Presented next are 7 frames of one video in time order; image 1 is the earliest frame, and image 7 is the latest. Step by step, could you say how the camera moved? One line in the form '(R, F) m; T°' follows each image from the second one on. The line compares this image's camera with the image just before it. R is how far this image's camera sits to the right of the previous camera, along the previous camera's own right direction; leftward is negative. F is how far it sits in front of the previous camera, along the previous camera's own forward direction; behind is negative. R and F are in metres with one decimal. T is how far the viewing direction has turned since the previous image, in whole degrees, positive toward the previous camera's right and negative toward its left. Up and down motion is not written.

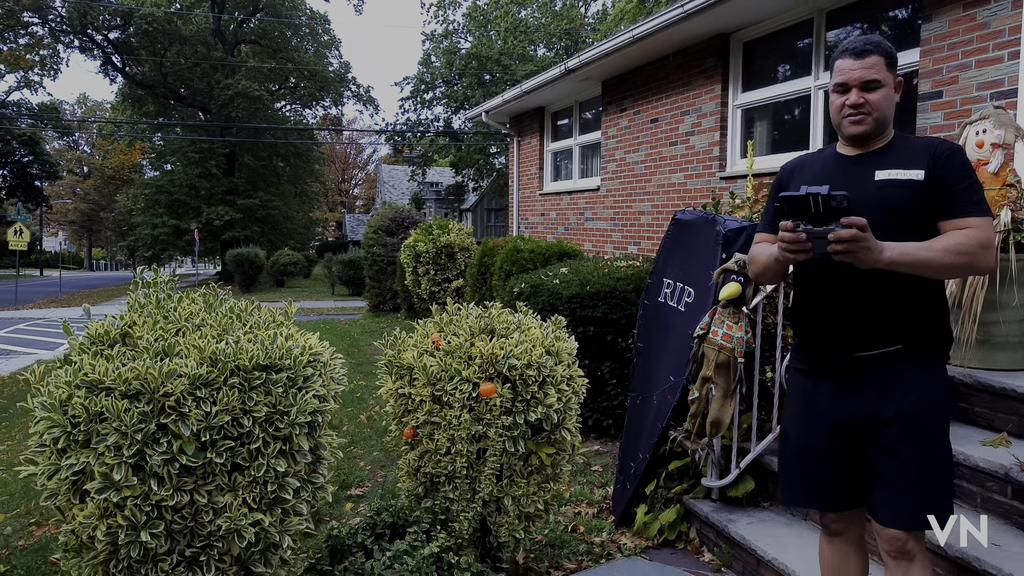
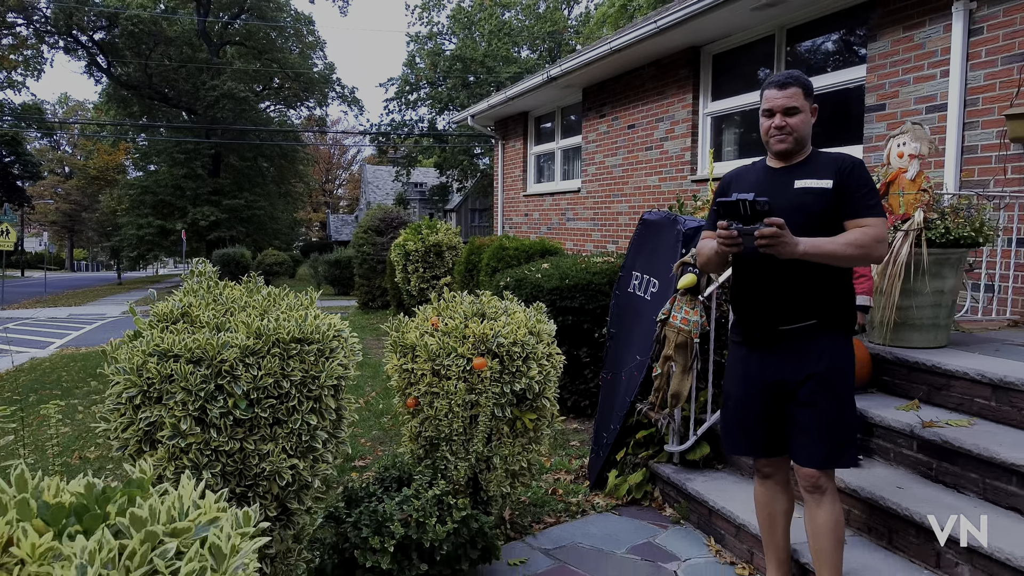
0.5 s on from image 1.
(0.0, -0.4) m; +1°
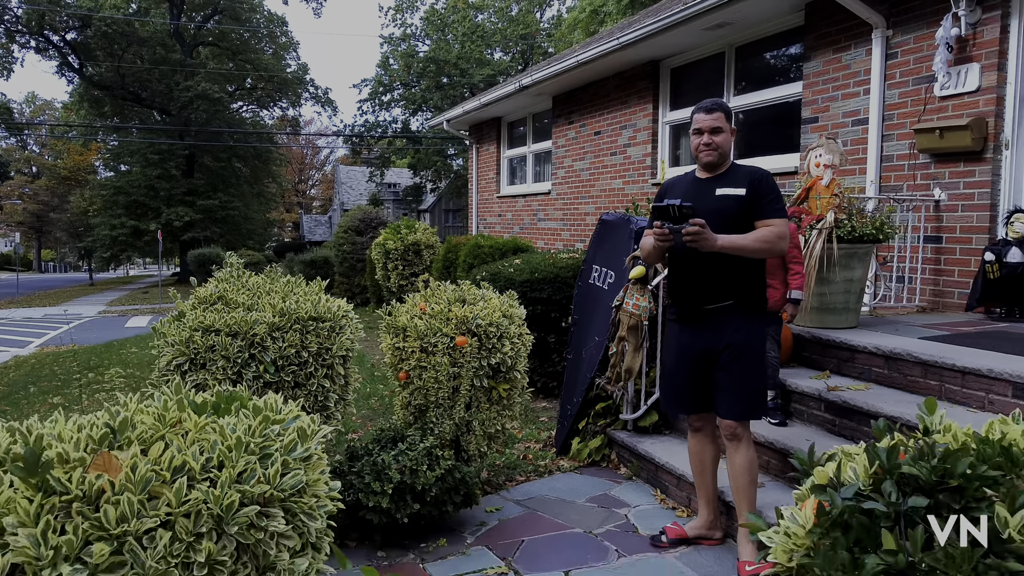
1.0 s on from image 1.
(0.0, -0.5) m; +2°
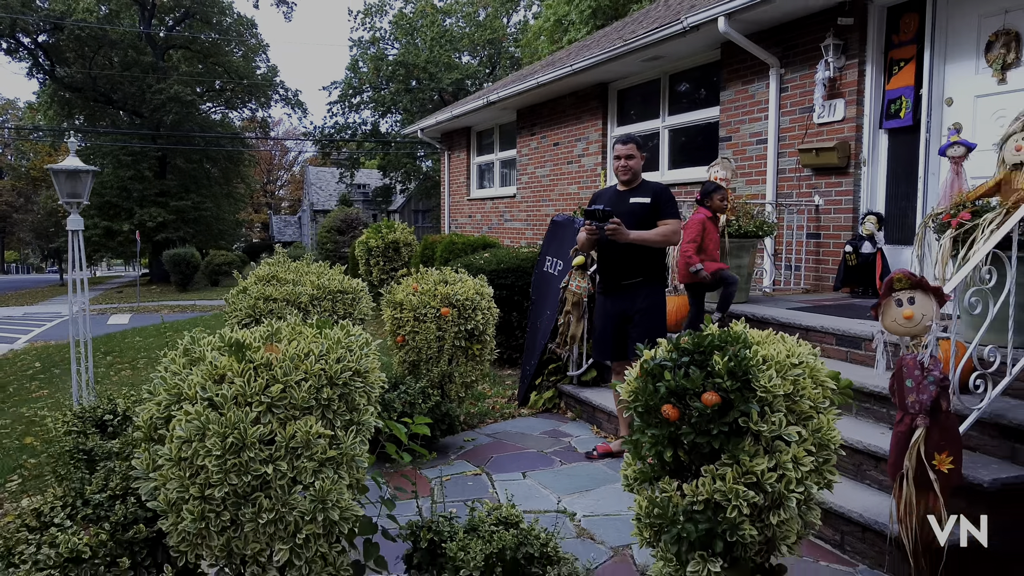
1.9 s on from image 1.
(0.0, -1.1) m; +2°
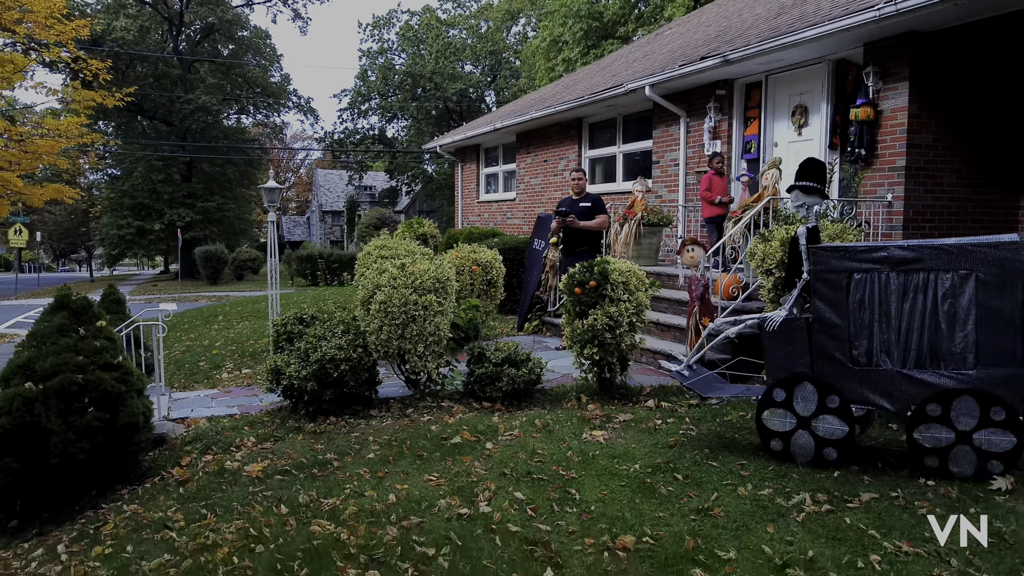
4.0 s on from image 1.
(0.0, -3.2) m; 0°
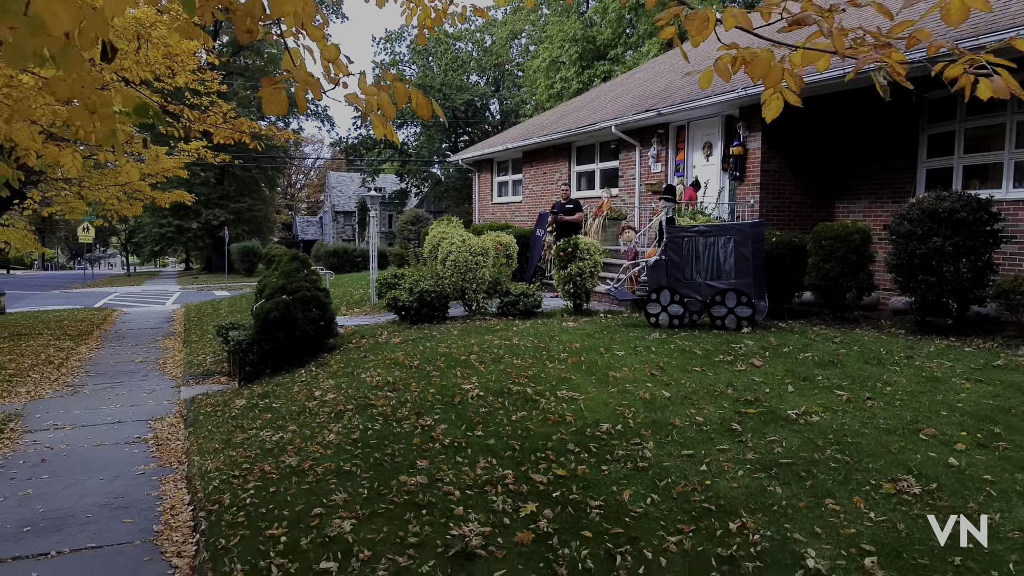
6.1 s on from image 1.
(-0.1, -4.3) m; 0°
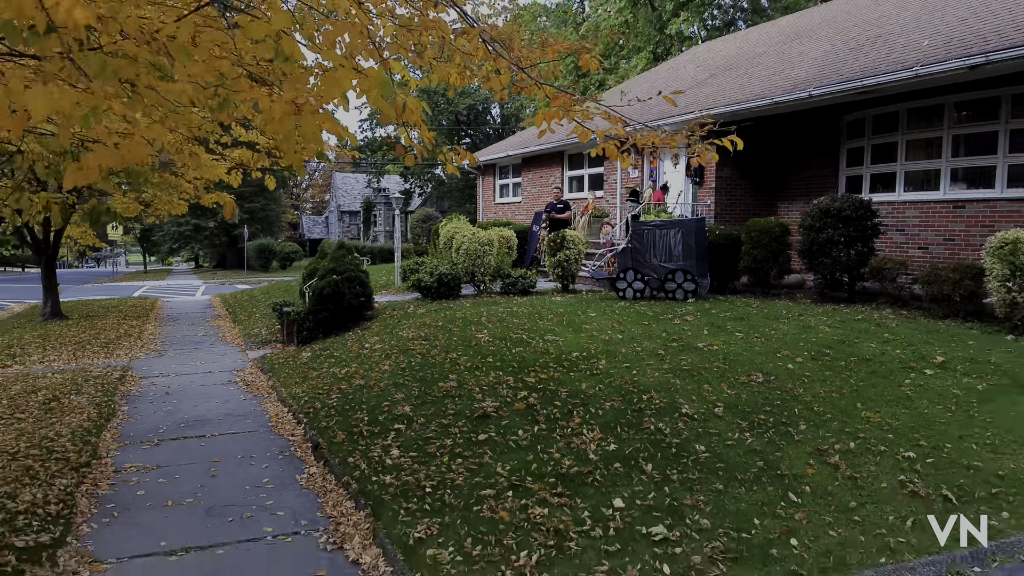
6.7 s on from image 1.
(0.0, -2.4) m; 0°
